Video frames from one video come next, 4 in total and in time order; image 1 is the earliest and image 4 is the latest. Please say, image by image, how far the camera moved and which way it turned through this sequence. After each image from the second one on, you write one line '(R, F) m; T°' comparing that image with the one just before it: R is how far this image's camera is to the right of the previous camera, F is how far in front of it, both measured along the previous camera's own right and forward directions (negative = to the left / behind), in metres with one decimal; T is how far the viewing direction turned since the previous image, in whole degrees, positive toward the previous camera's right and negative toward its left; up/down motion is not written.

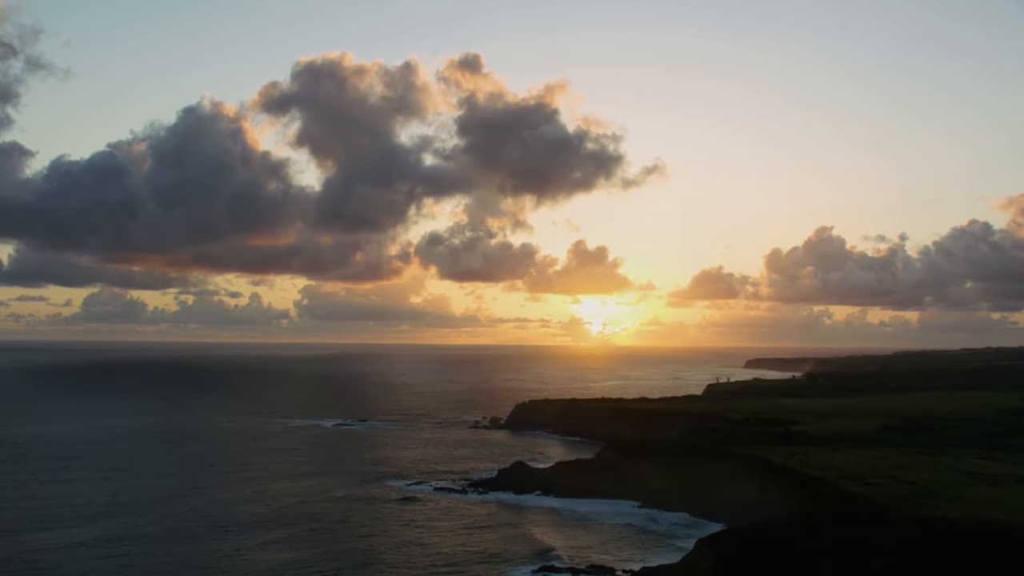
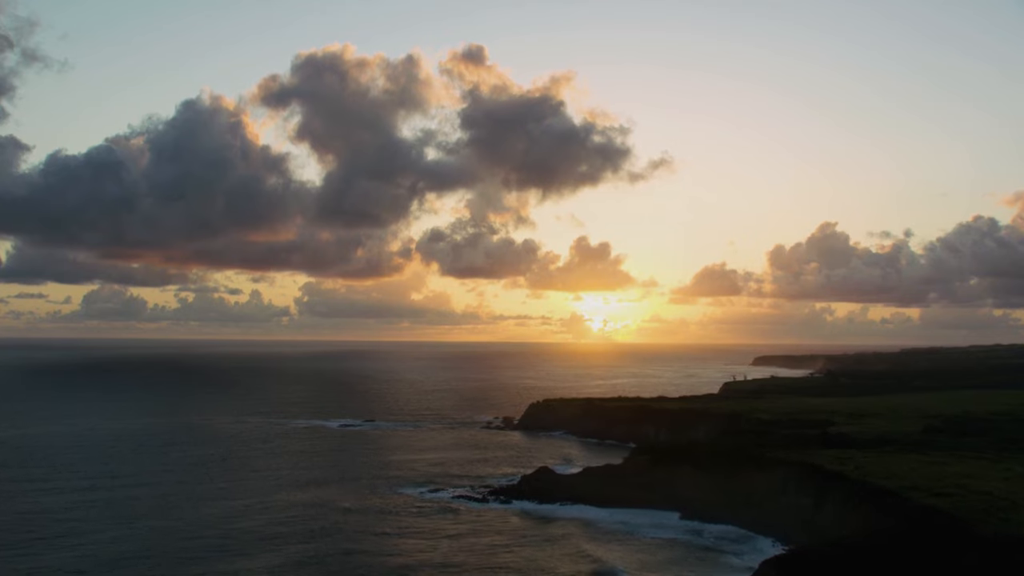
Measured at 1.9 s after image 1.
(-2.0, +5.9) m; 0°
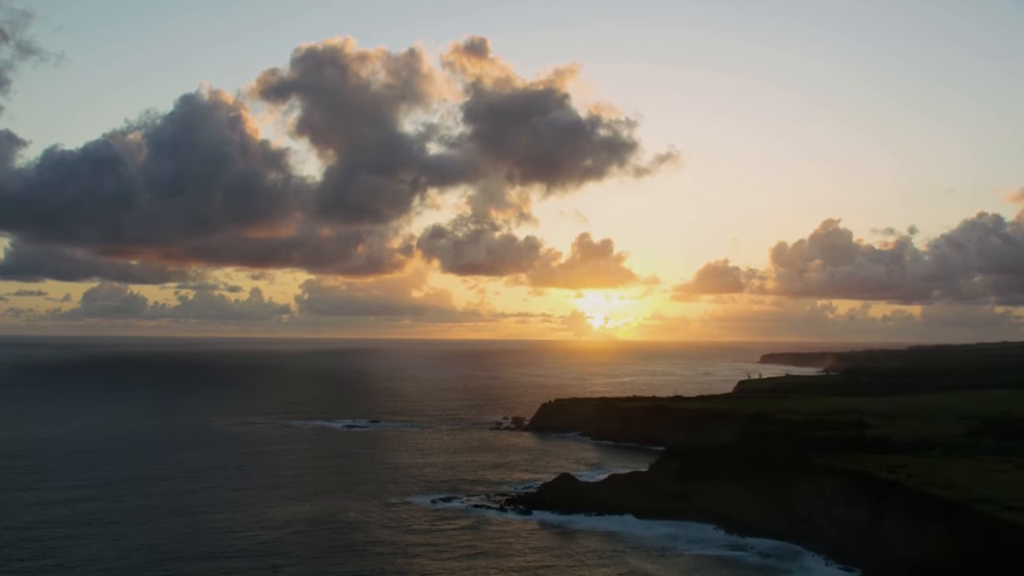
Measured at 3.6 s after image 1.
(-1.4, +5.5) m; 0°
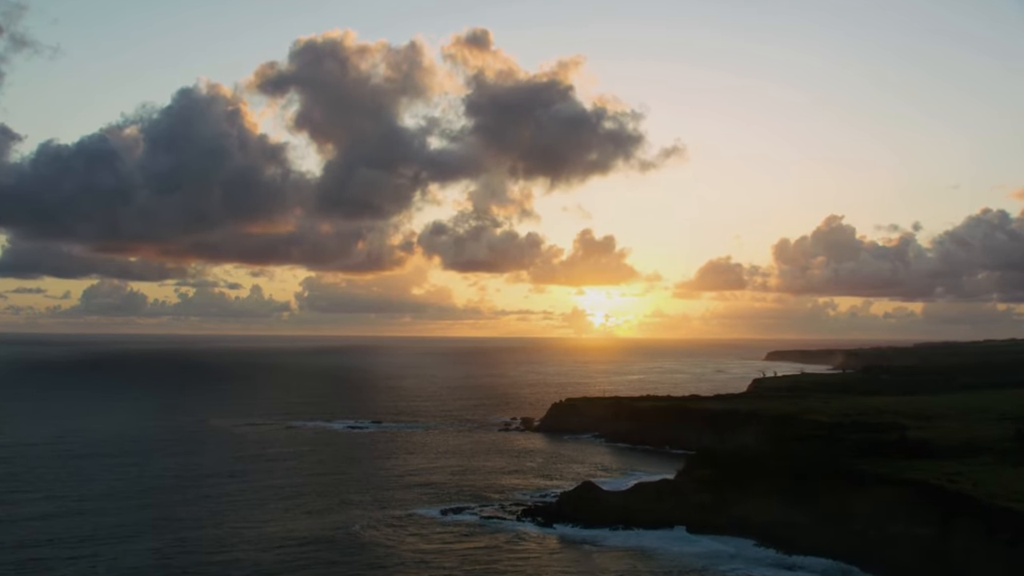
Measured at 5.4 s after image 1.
(-1.1, +5.7) m; 0°
